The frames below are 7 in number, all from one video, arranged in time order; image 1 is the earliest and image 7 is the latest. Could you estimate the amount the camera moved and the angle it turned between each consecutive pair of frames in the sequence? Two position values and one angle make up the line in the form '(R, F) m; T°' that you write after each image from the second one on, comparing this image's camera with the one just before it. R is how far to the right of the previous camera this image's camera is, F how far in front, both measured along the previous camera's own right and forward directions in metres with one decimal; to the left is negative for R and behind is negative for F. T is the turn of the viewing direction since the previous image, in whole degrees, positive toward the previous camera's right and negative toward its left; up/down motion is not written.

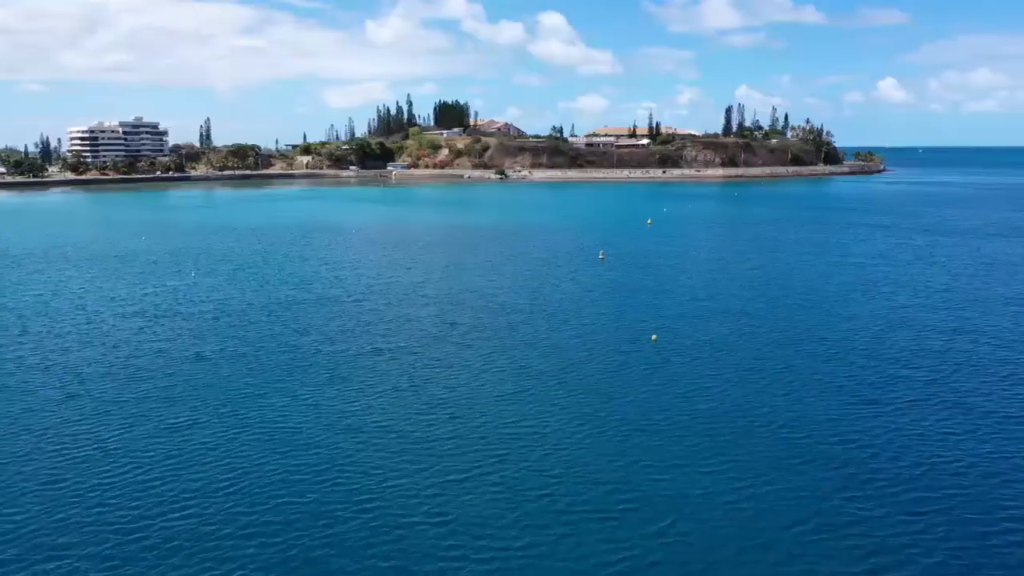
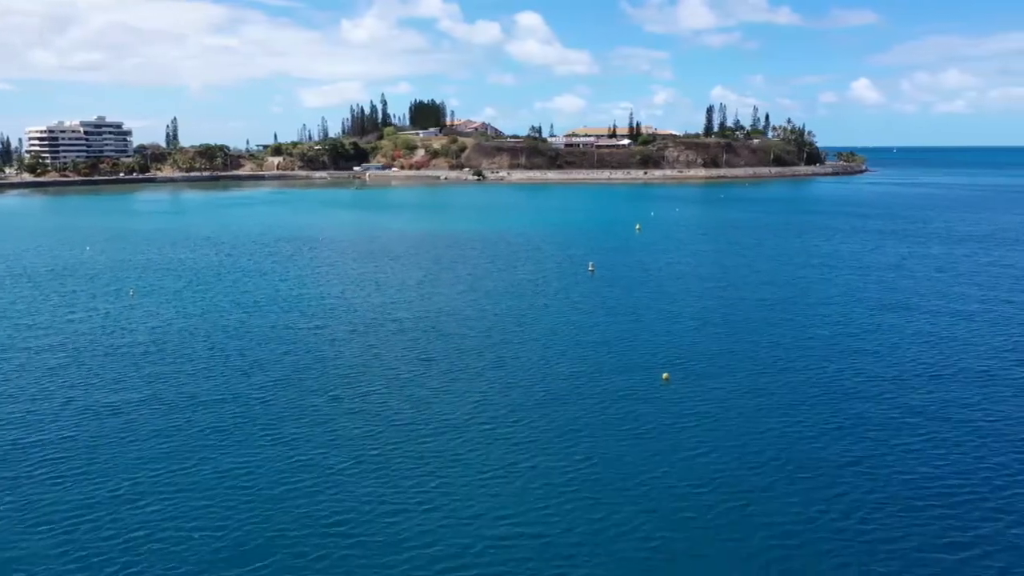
(-0.2, +4.1) m; +2°
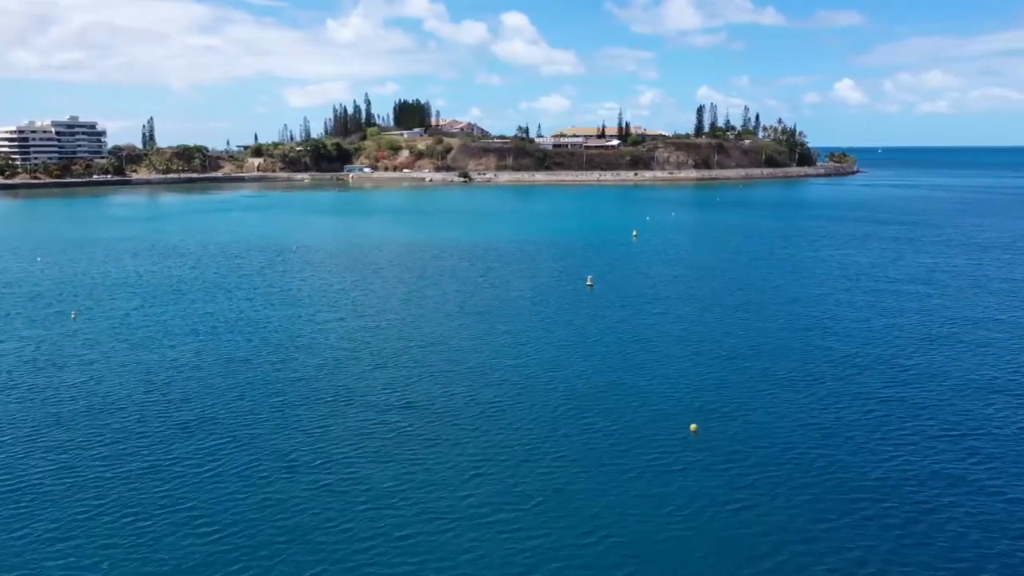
(-0.2, +3.7) m; +1°
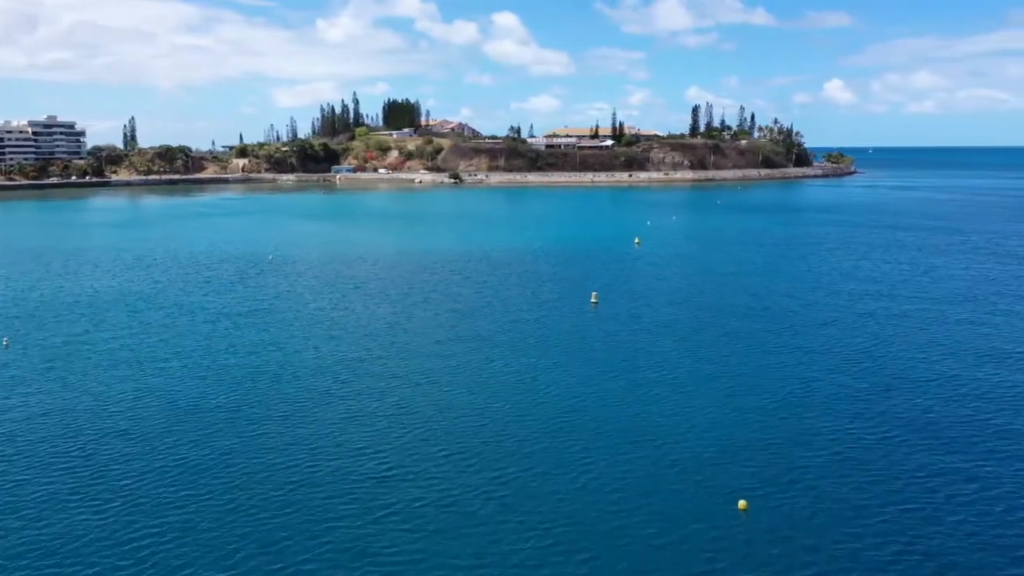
(-0.3, +3.7) m; +1°
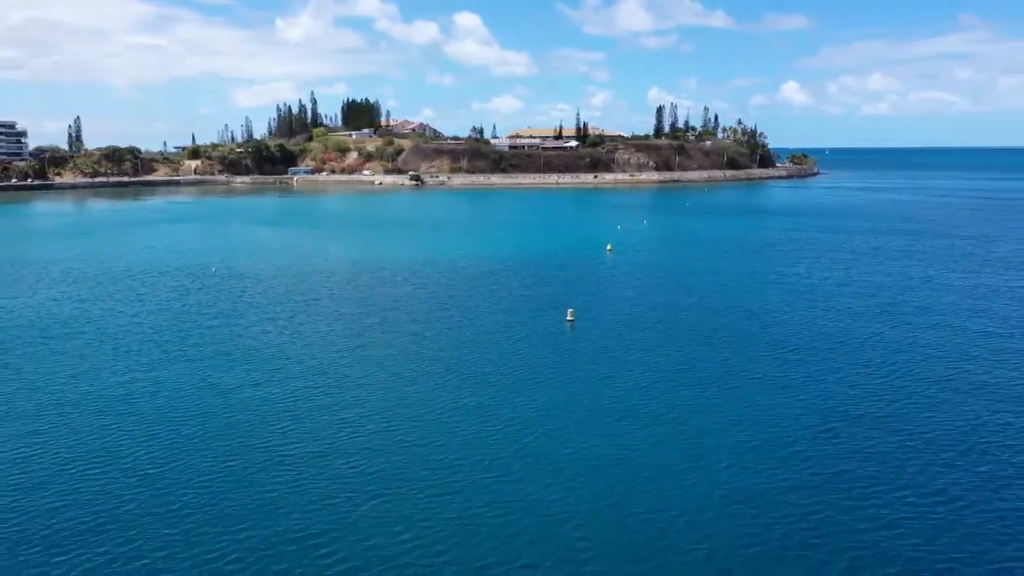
(-0.2, +3.2) m; +3°
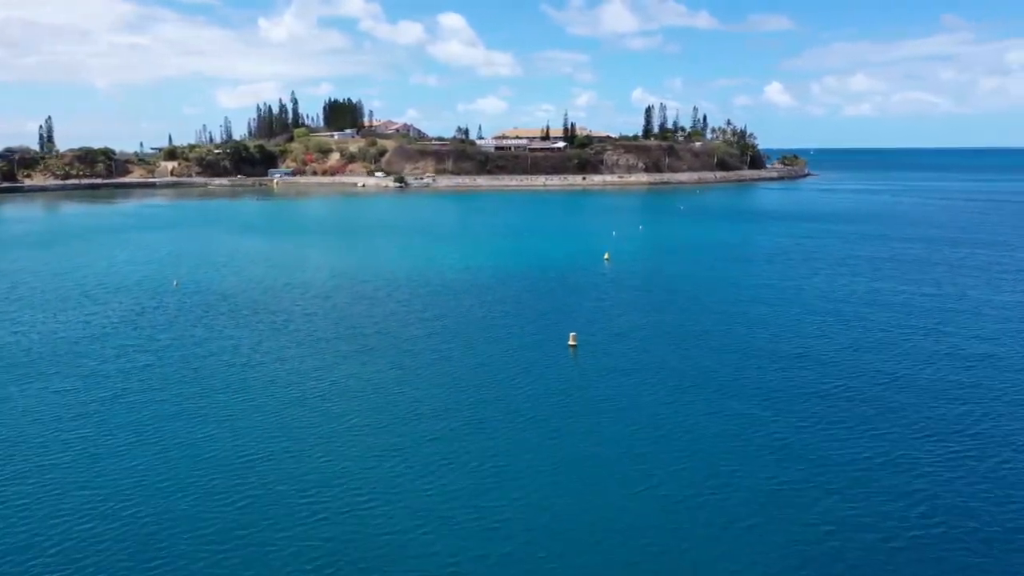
(-0.3, +3.5) m; +1°
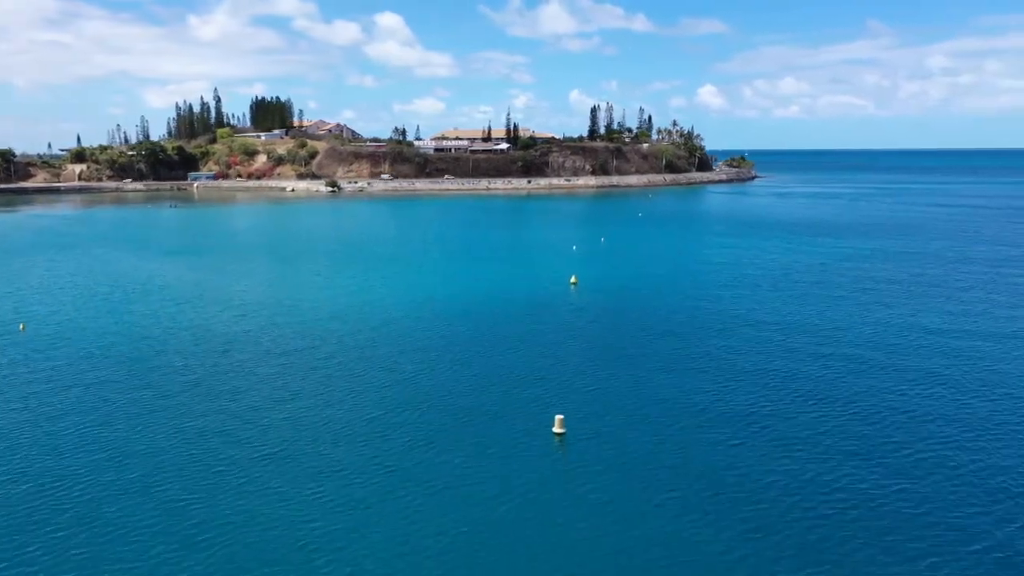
(-0.5, +7.7) m; +4°
